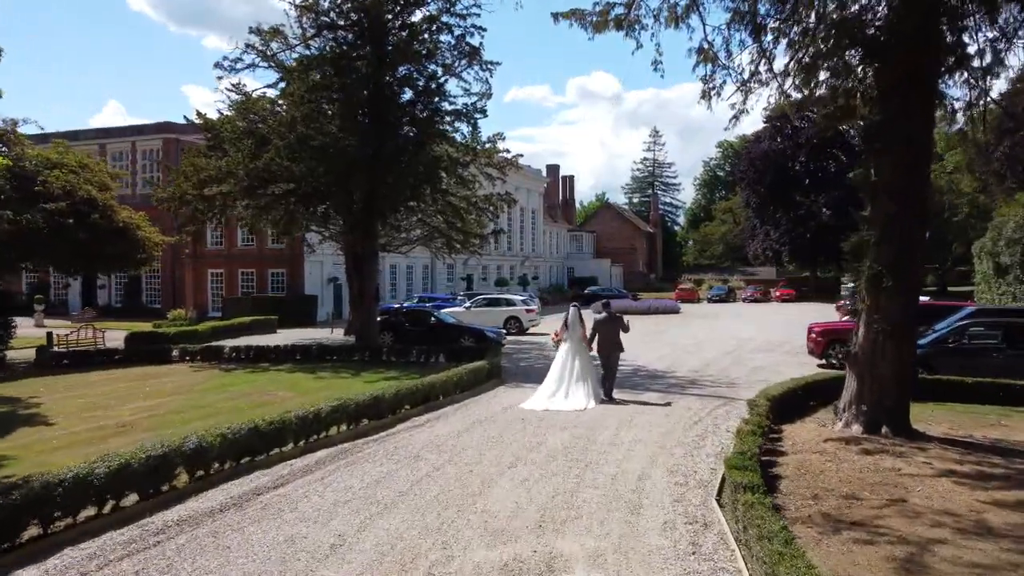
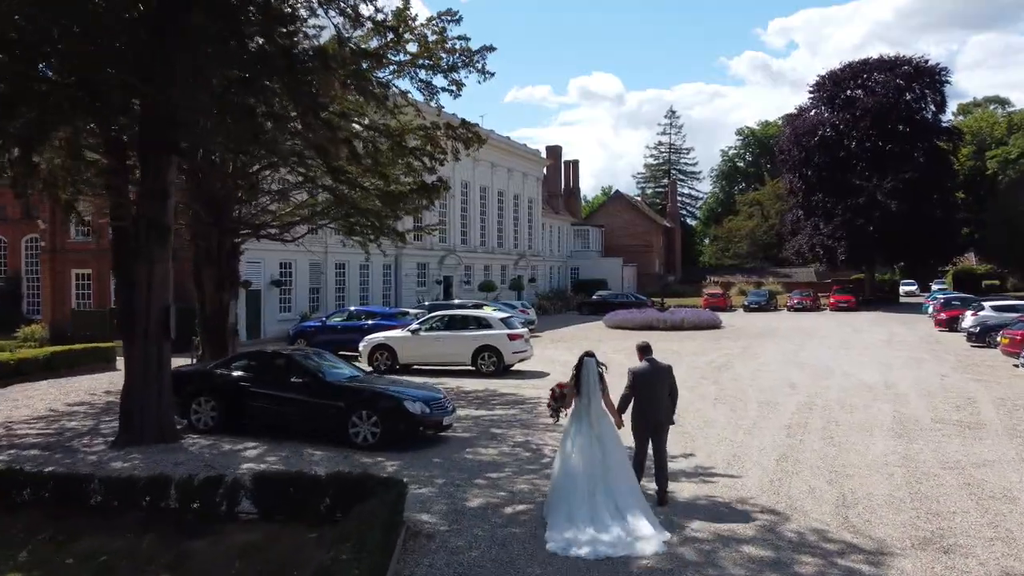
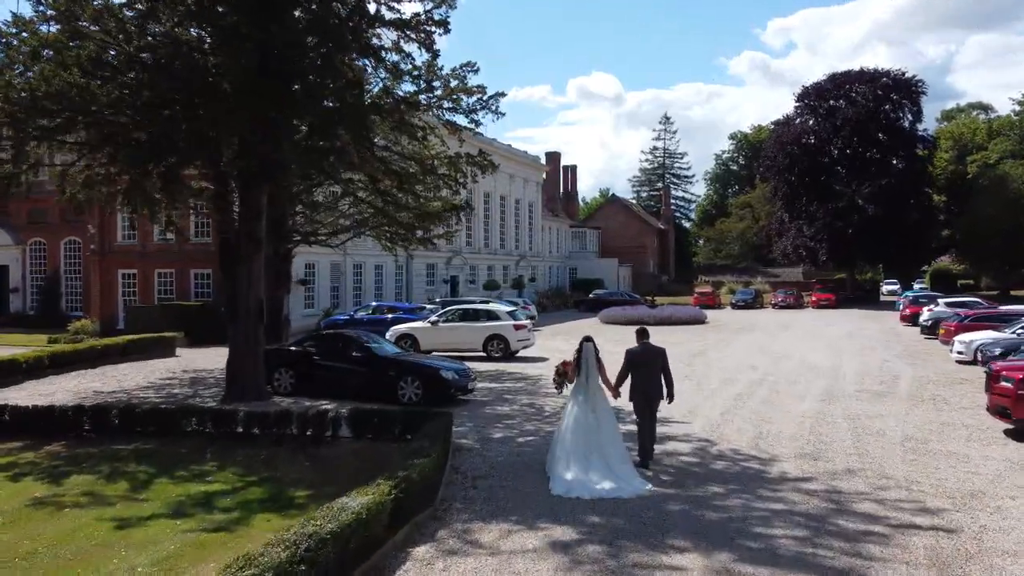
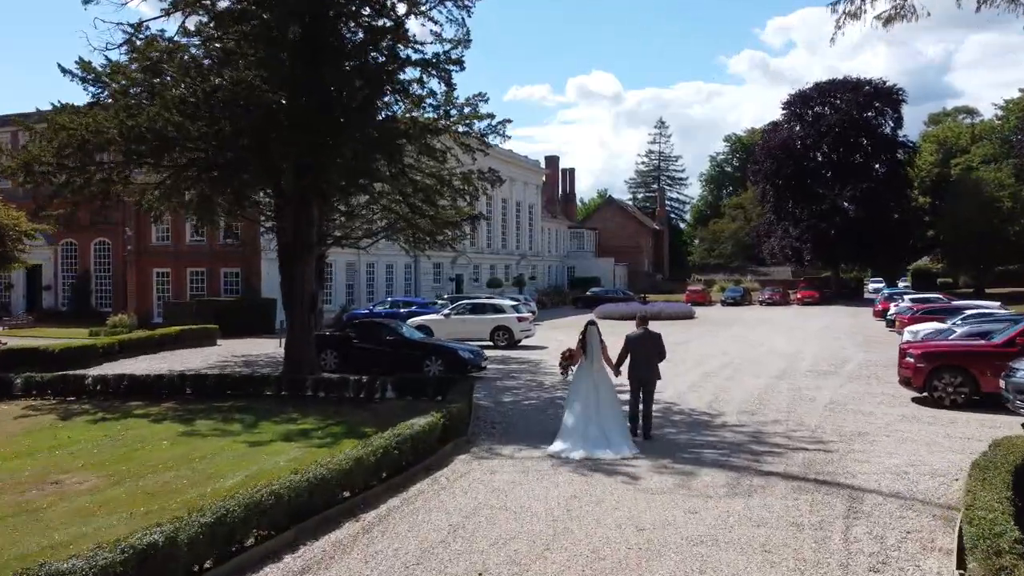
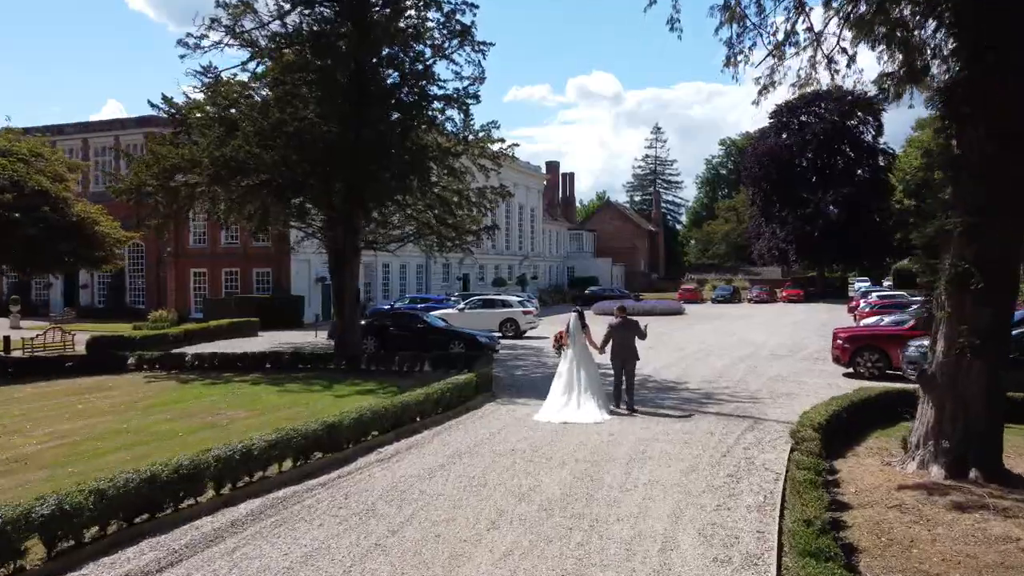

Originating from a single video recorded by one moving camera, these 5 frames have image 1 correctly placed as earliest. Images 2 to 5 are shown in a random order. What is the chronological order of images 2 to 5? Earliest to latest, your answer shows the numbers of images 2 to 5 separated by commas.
5, 4, 3, 2
